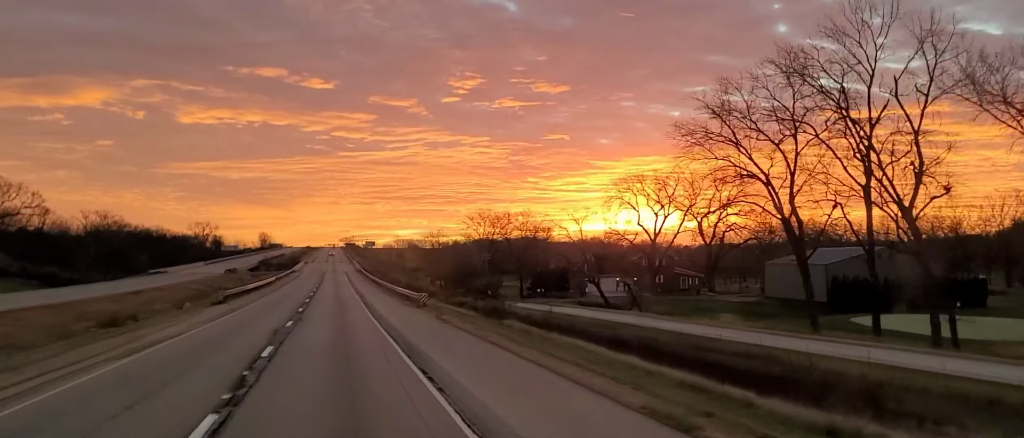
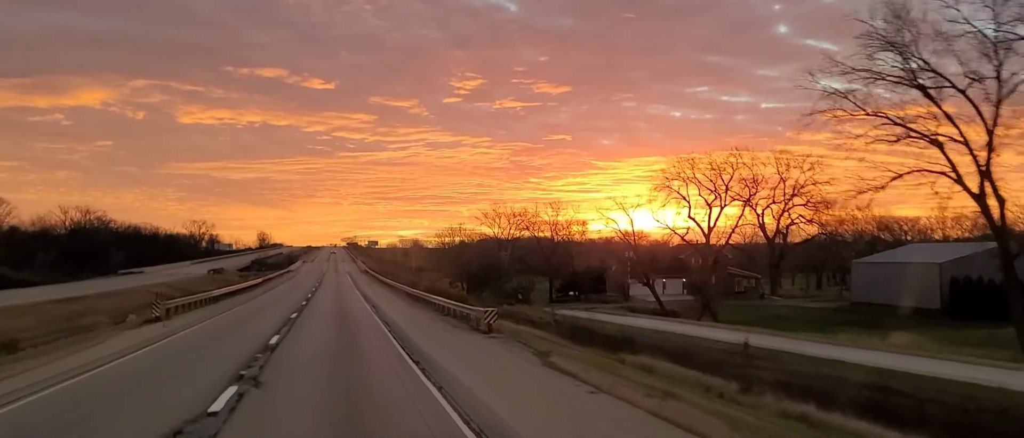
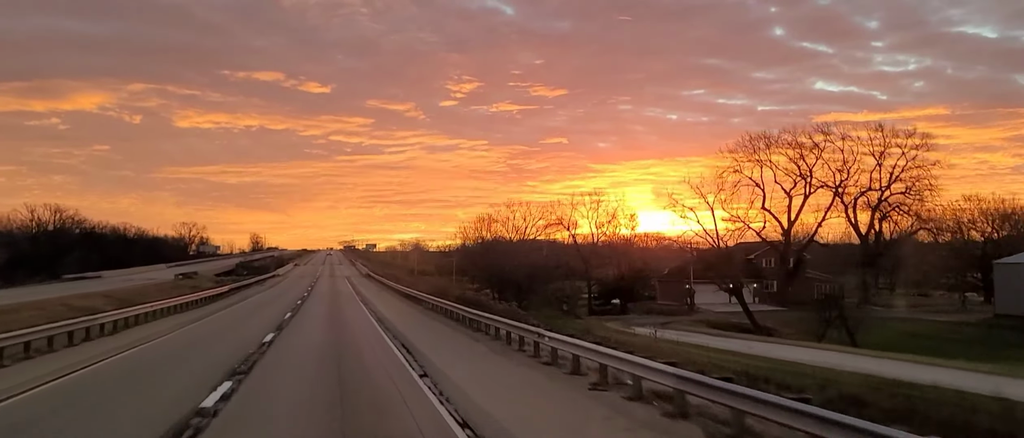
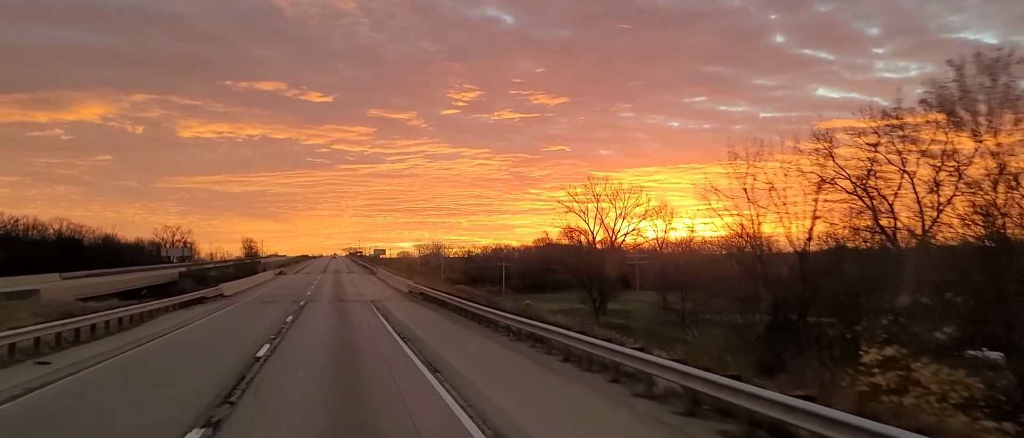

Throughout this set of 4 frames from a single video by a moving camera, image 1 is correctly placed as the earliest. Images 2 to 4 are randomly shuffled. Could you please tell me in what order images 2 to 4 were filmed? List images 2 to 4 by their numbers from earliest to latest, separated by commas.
2, 3, 4
